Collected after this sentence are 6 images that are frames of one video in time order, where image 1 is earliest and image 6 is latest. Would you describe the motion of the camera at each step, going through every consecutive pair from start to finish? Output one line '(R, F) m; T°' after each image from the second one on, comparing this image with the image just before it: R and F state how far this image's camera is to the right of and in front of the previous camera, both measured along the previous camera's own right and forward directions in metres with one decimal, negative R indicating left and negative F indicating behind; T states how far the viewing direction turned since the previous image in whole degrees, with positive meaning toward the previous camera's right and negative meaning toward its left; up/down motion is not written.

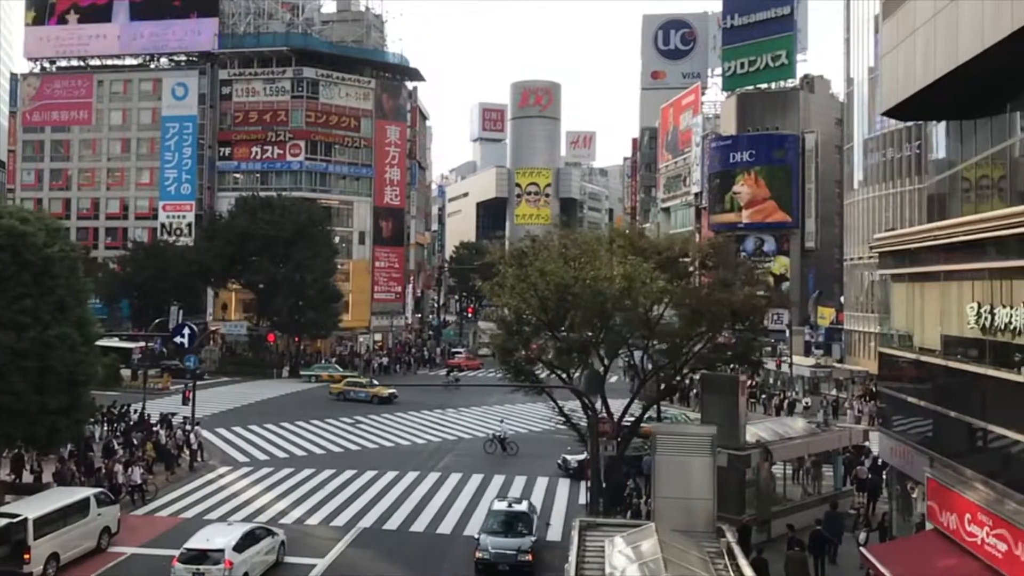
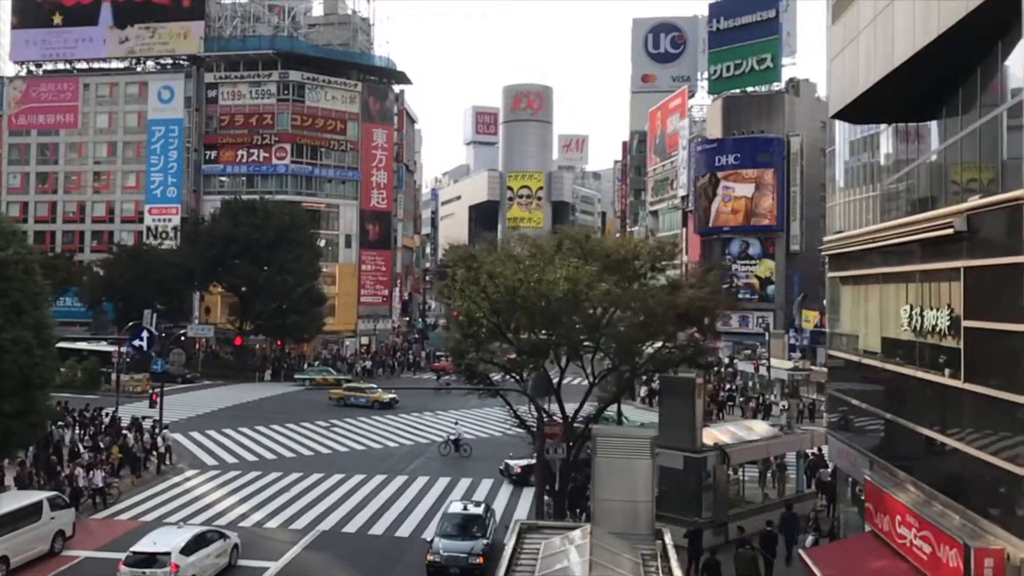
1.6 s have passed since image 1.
(+0.9, 0.0) m; 0°
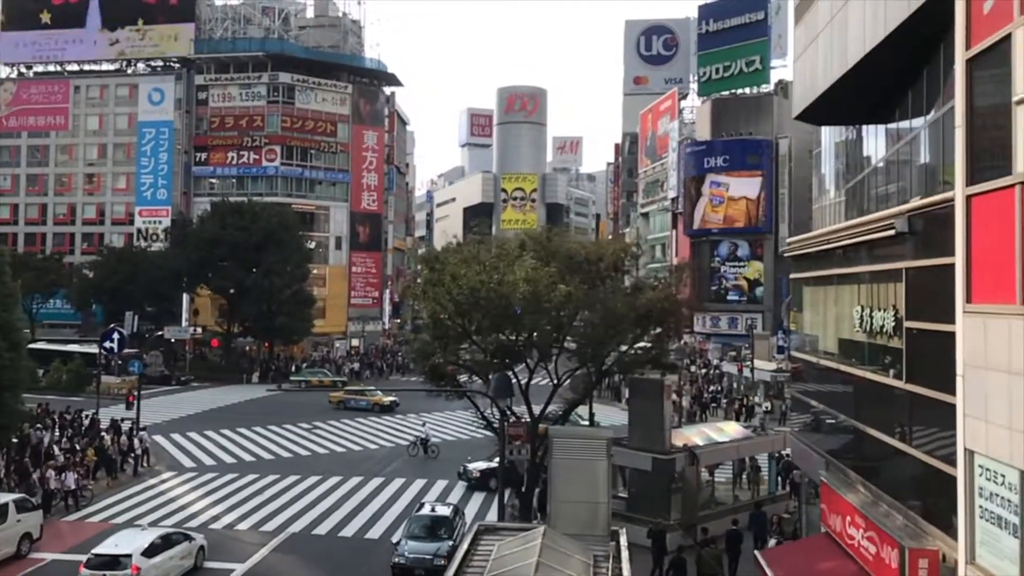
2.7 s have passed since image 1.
(+0.7, 0.0) m; 0°
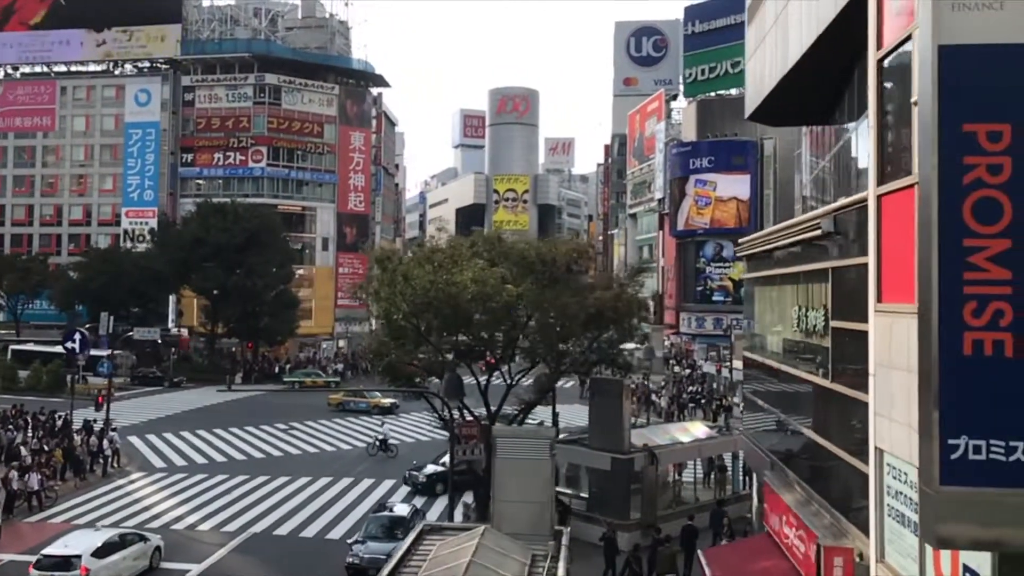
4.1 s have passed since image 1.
(+0.9, 0.0) m; 0°
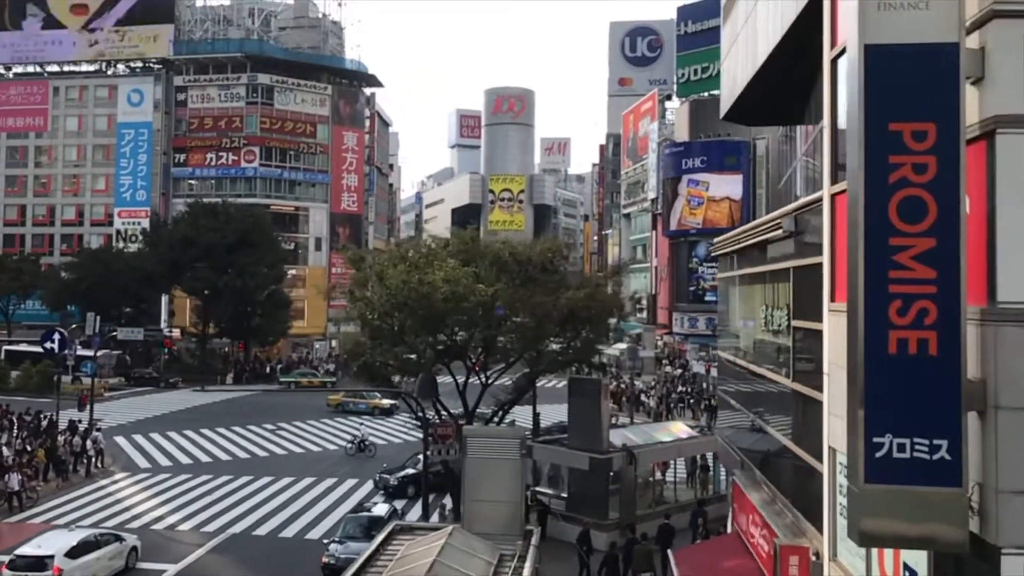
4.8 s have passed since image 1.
(+0.5, 0.0) m; 0°
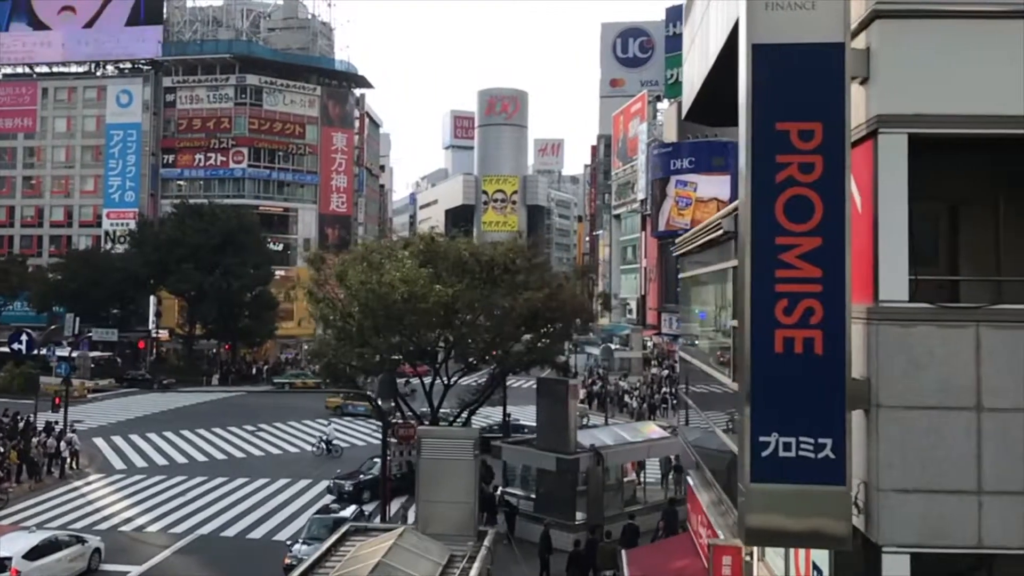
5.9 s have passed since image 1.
(+0.7, 0.0) m; 0°
